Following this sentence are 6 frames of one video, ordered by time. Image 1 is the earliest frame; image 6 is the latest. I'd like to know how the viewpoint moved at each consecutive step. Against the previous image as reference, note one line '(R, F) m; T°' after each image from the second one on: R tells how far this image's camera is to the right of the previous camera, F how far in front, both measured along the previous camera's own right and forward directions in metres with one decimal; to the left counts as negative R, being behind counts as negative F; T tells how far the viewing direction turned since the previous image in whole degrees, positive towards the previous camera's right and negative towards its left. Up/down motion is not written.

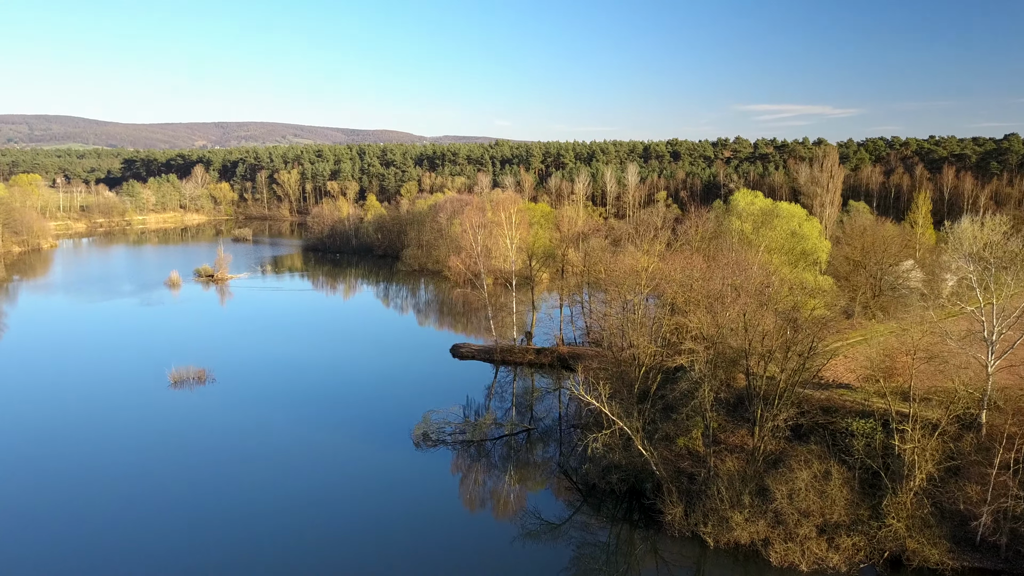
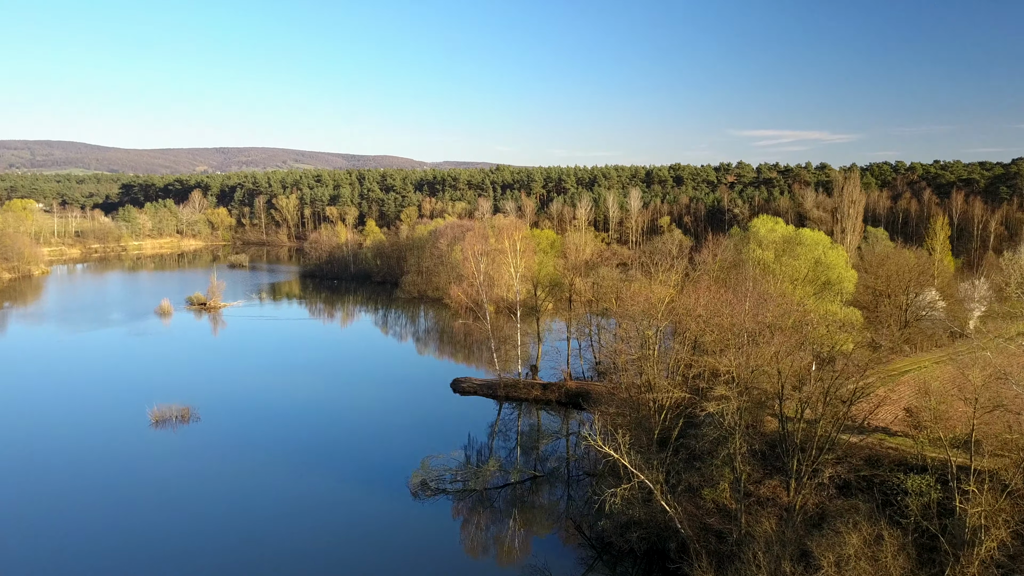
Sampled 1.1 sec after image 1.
(-0.2, +1.7) m; 0°
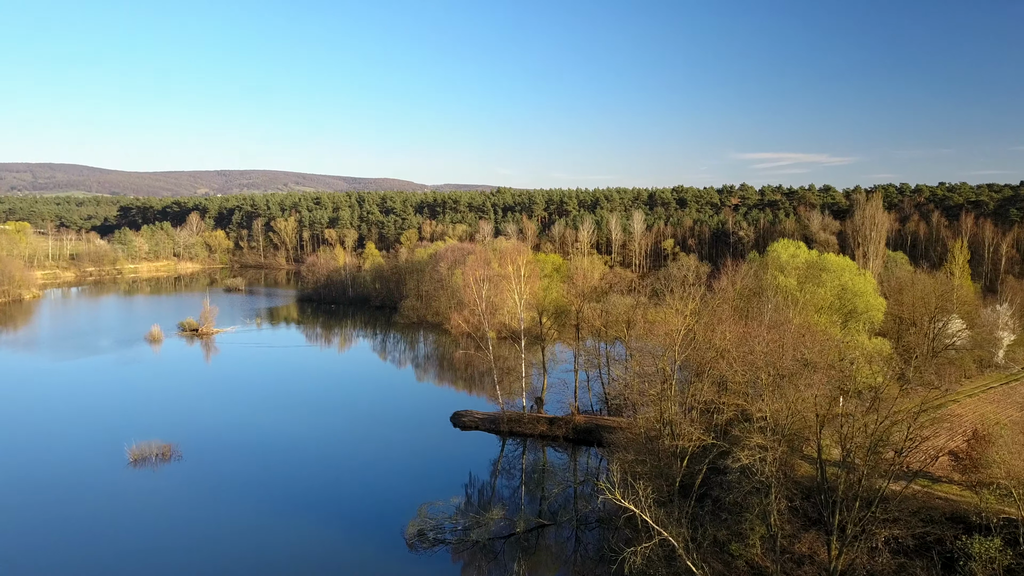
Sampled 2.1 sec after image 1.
(-0.1, +1.6) m; 0°
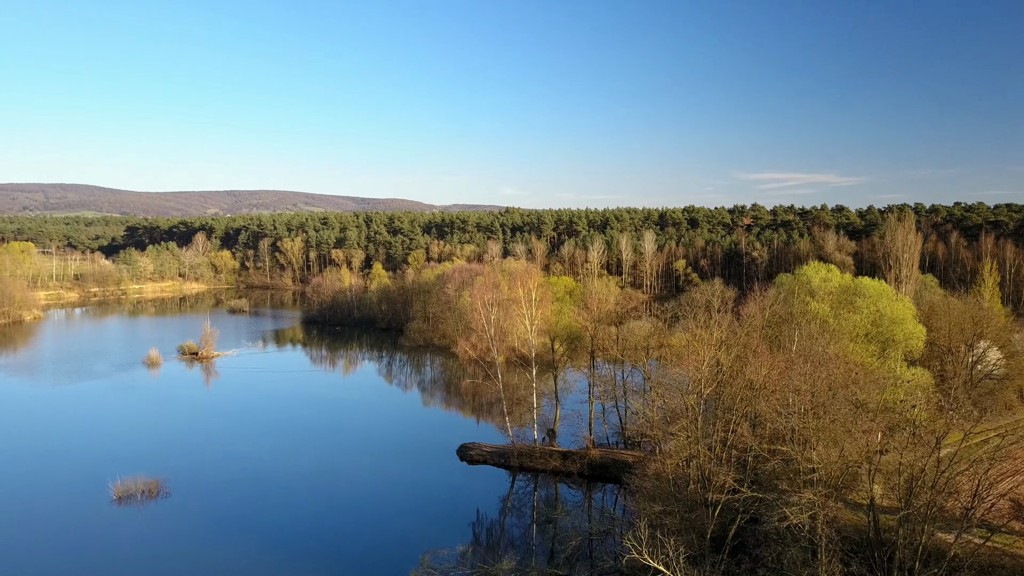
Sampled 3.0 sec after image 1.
(-0.1, +1.5) m; -1°
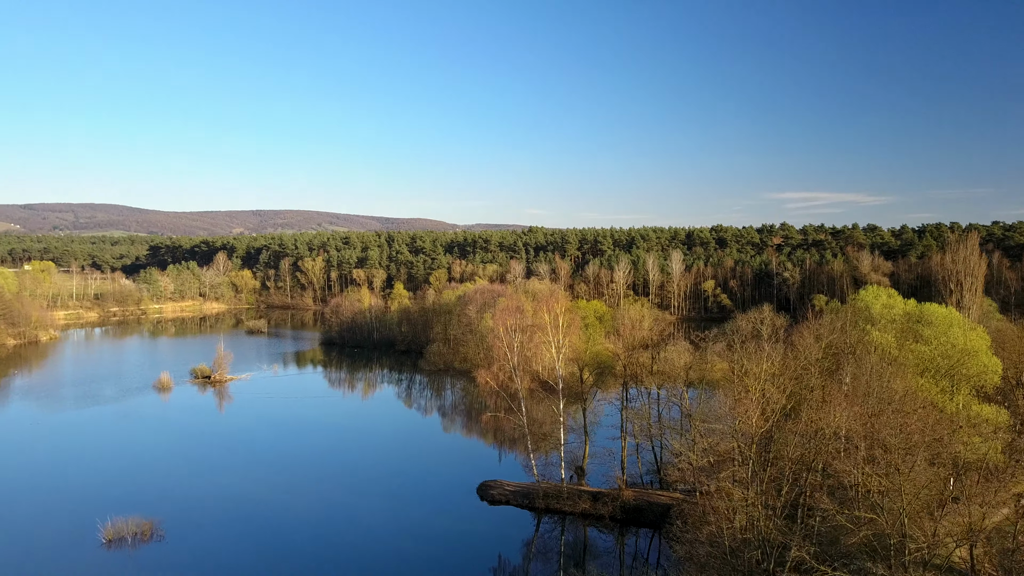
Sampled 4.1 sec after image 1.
(-0.2, +1.9) m; -2°
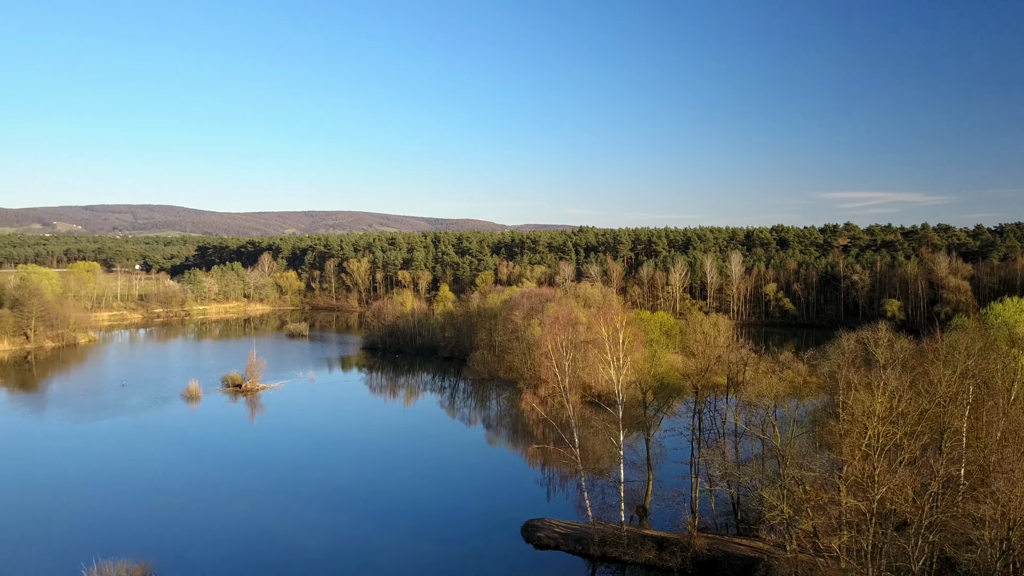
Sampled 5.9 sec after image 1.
(-0.2, +3.3) m; -5°
